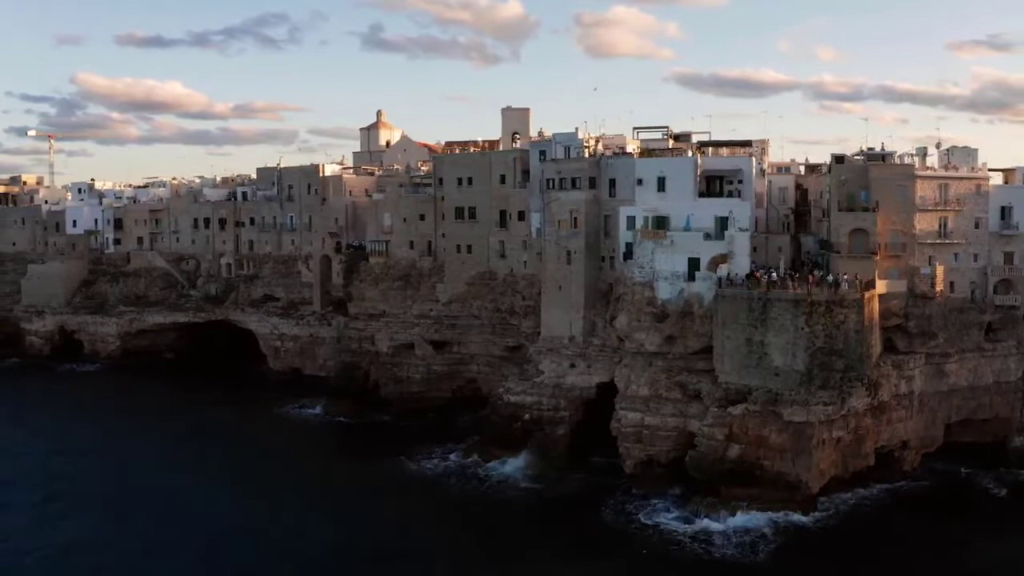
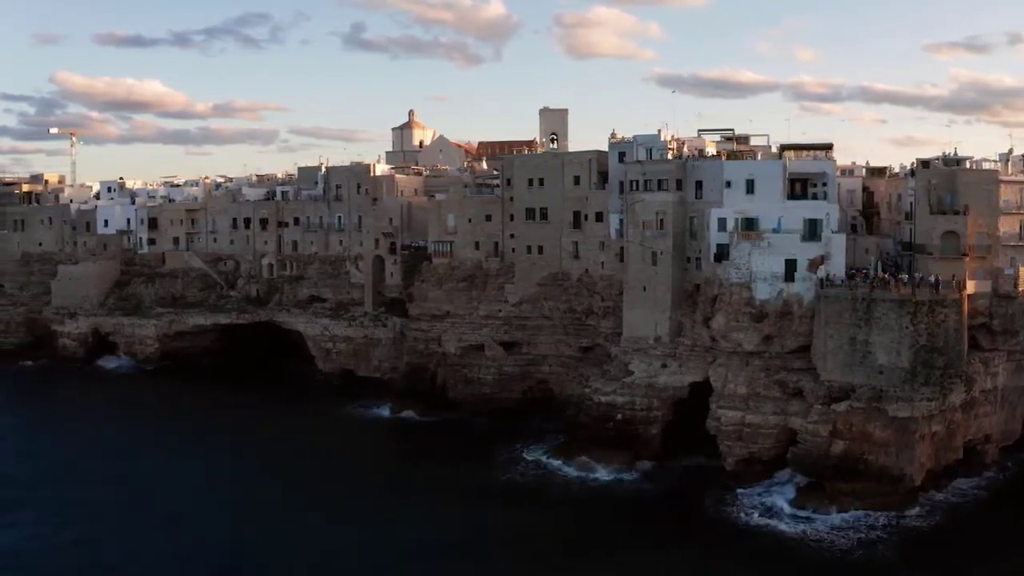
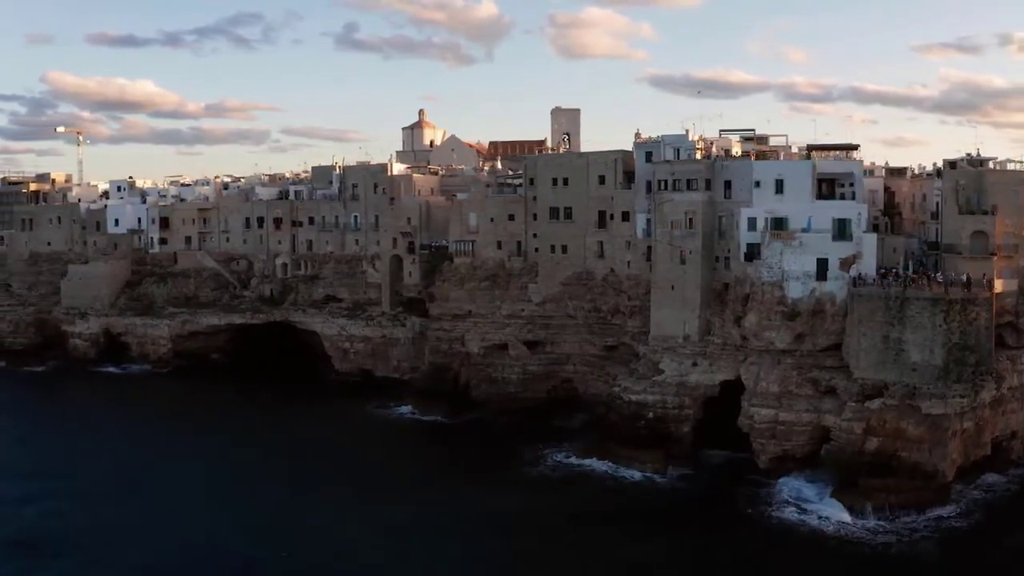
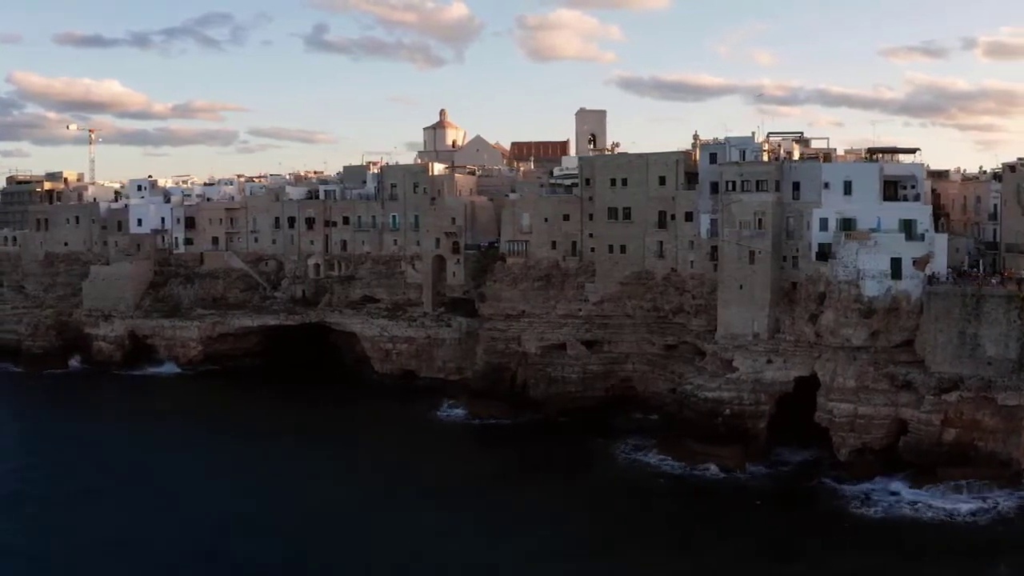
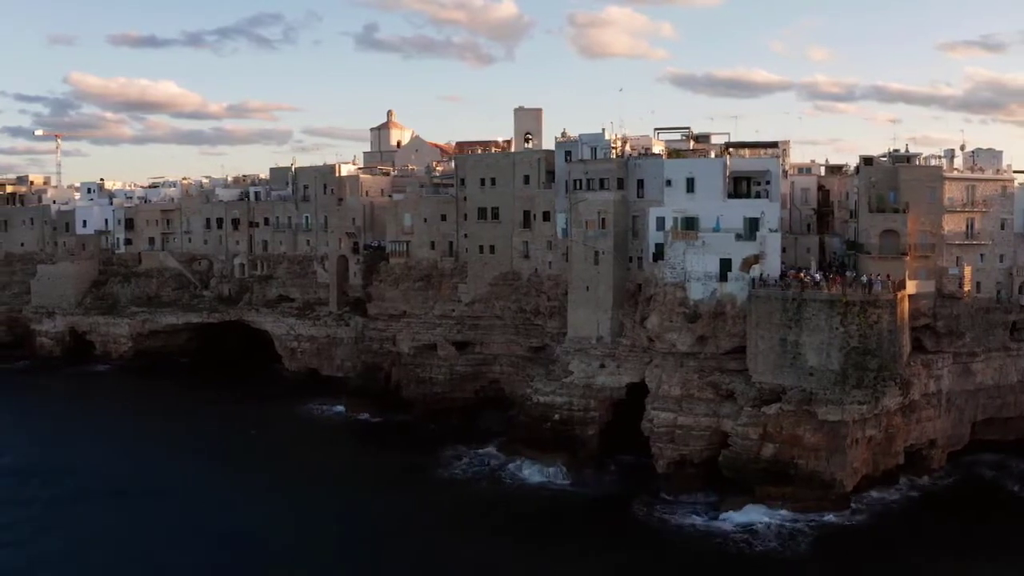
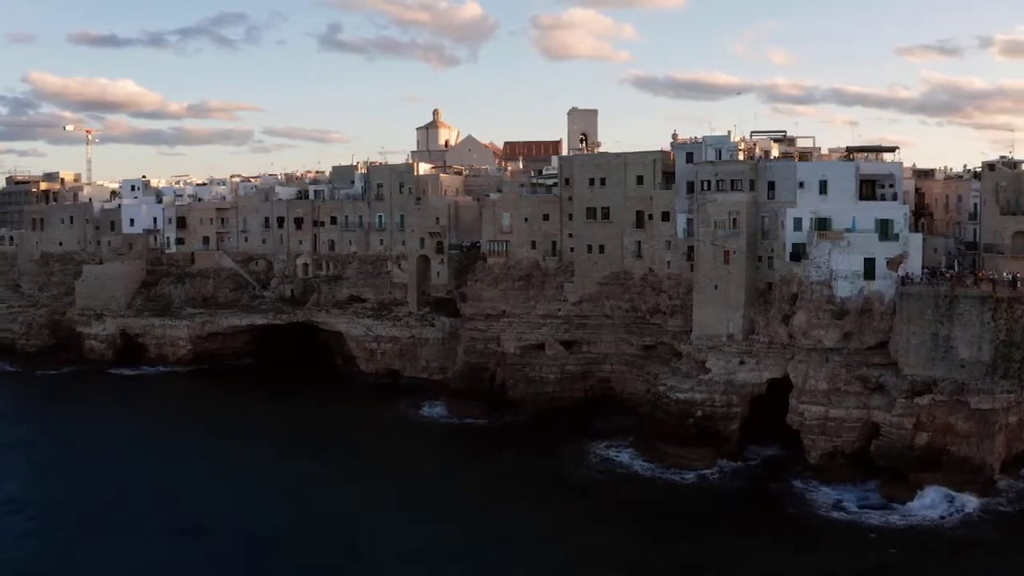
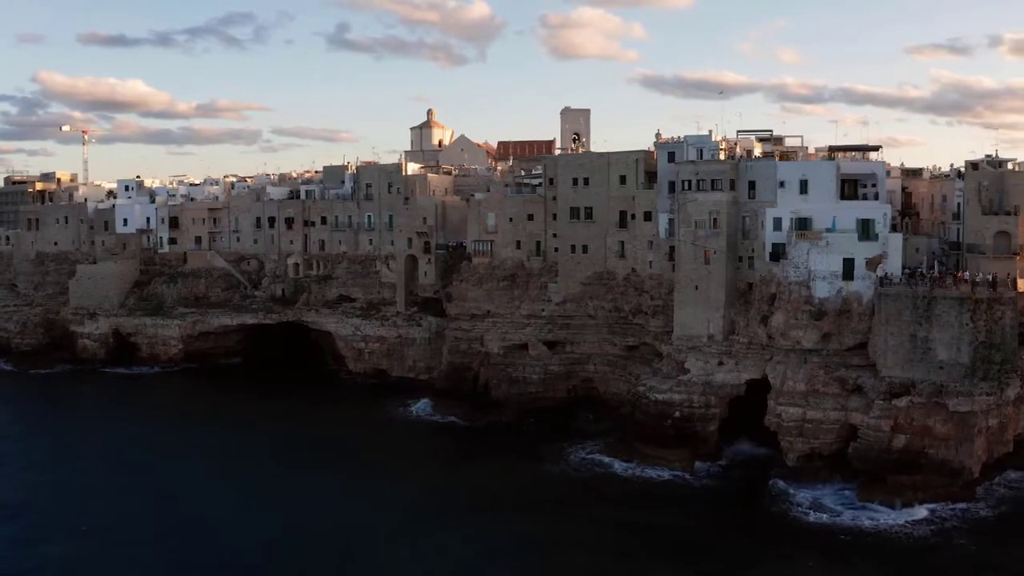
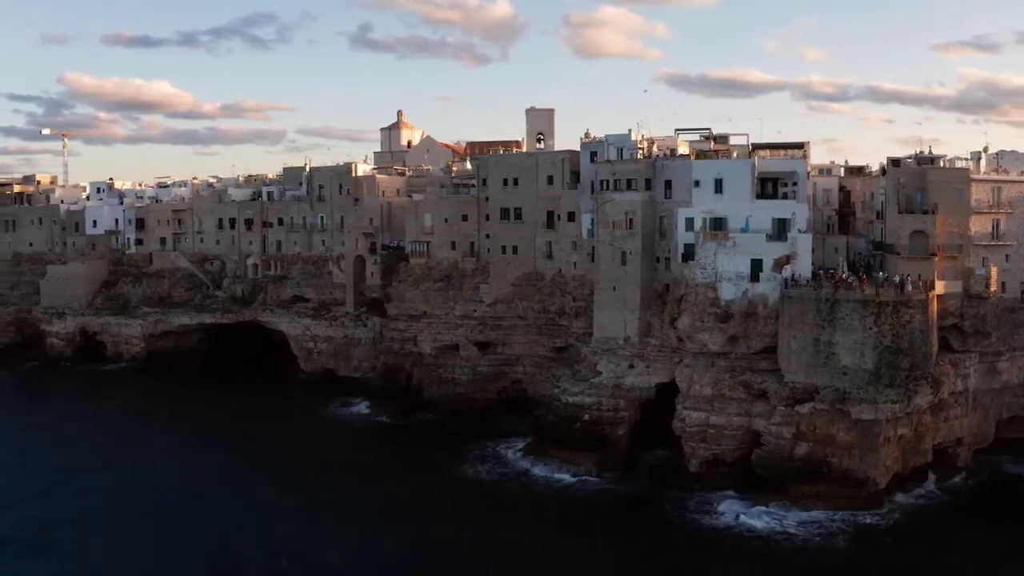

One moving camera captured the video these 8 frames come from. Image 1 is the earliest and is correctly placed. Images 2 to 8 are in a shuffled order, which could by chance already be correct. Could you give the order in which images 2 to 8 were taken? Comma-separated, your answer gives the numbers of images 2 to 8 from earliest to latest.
5, 8, 2, 3, 7, 6, 4
